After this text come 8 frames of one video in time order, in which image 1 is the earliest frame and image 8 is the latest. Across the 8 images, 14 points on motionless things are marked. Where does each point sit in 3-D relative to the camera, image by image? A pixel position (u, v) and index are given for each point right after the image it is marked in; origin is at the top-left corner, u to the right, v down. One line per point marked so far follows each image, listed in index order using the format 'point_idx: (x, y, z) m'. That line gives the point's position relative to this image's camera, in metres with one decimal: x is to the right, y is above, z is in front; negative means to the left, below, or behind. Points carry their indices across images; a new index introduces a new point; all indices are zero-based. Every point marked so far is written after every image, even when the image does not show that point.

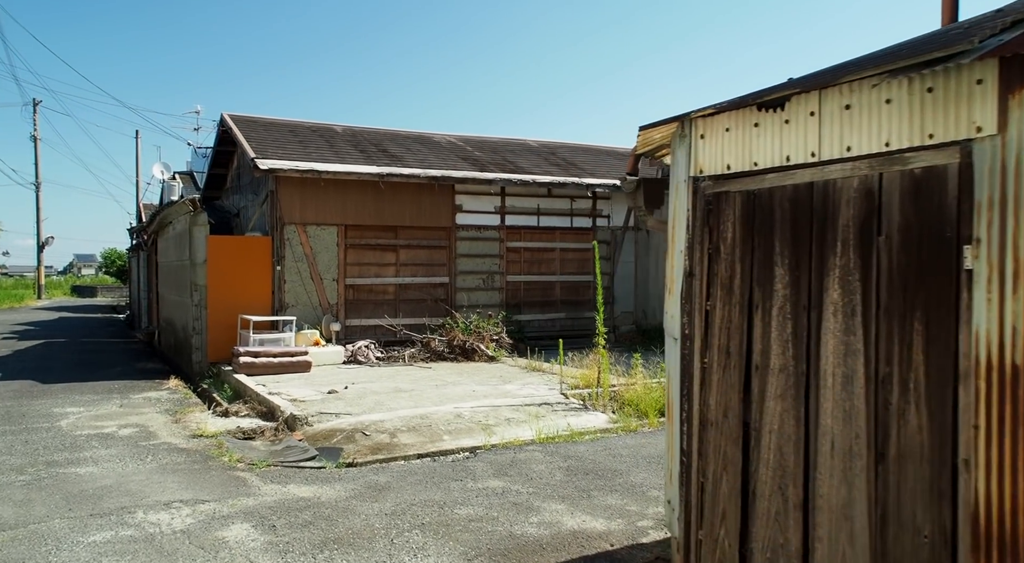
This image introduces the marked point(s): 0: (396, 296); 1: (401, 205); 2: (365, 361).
0: (-1.7, -0.2, +11.5) m
1: (-1.6, +1.1, +11.4) m
2: (-1.9, -1.0, +10.4) m
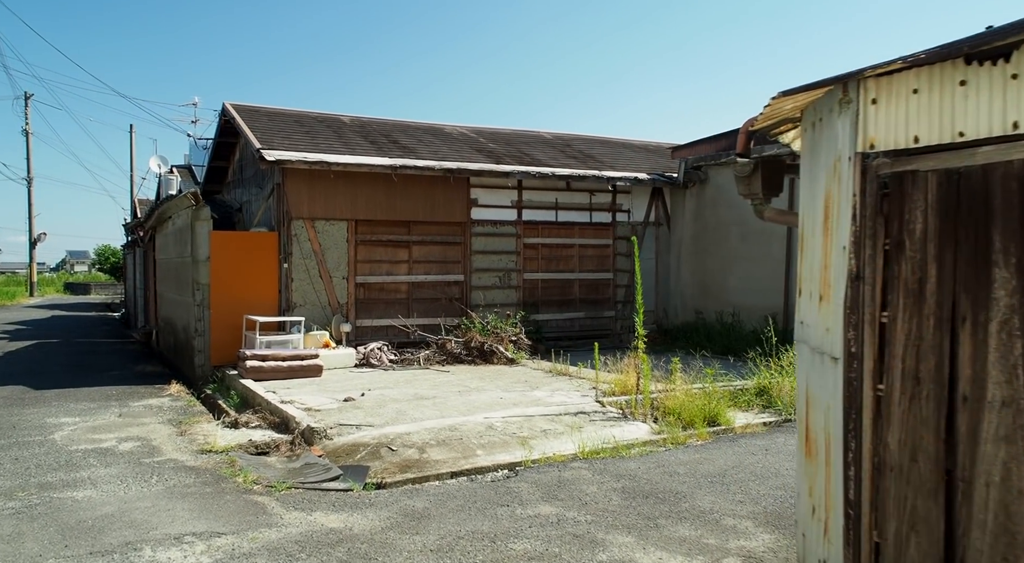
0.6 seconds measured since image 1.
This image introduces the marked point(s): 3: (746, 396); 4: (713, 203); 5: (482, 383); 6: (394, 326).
0: (-1.4, -0.2, +10.9) m
1: (-1.3, +1.1, +10.8) m
2: (-1.6, -1.0, +9.8) m
3: (+2.2, -1.1, +7.6) m
4: (+3.0, +1.2, +12.0) m
5: (-0.3, -1.1, +8.4) m
6: (-1.6, -0.6, +10.8) m
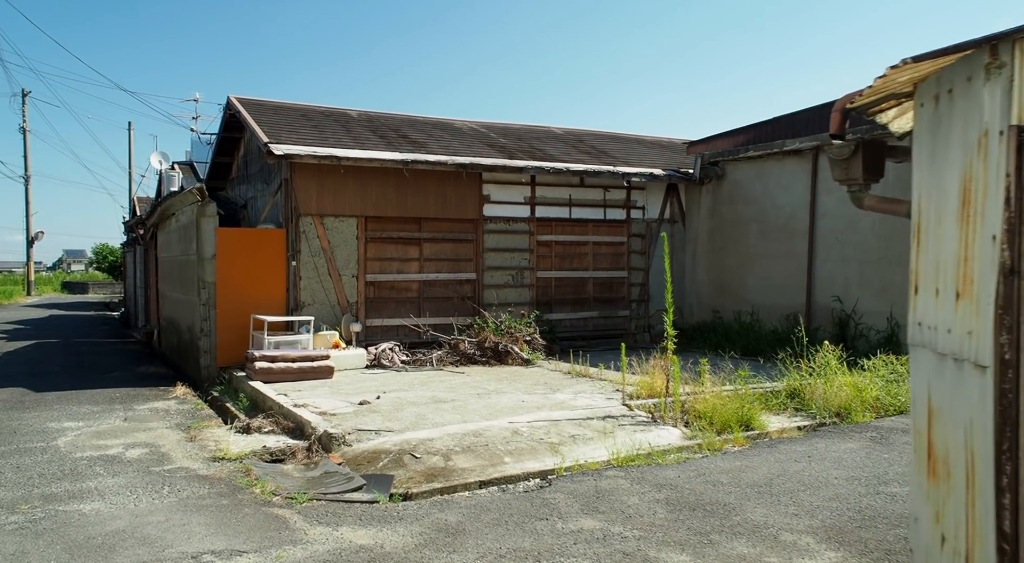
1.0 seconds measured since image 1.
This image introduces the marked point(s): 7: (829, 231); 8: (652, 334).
0: (-1.2, -0.2, +10.6) m
1: (-1.1, +1.1, +10.5) m
2: (-1.4, -1.0, +9.5) m
3: (+2.4, -1.1, +7.3) m
4: (+3.2, +1.2, +11.7) m
5: (-0.1, -1.0, +8.1) m
6: (-1.4, -0.6, +10.5) m
7: (+4.0, +0.6, +10.1) m
8: (+2.1, -0.8, +12.3) m
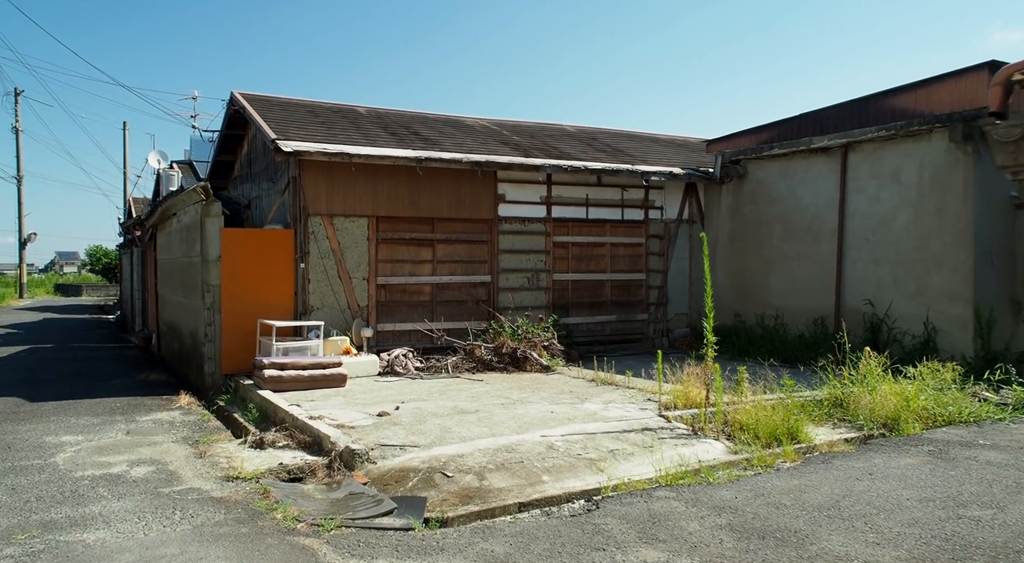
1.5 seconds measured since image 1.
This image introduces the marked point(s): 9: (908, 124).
0: (-1.0, -0.2, +10.2) m
1: (-0.9, +1.1, +10.1) m
2: (-1.2, -1.0, +9.0) m
3: (+2.6, -1.1, +6.9) m
4: (+3.4, +1.2, +11.3) m
5: (+0.1, -1.1, +7.6) m
6: (-1.2, -0.6, +10.1) m
7: (+4.2, +0.6, +9.7) m
8: (+2.3, -0.9, +11.8) m
9: (+4.3, +1.7, +8.8) m
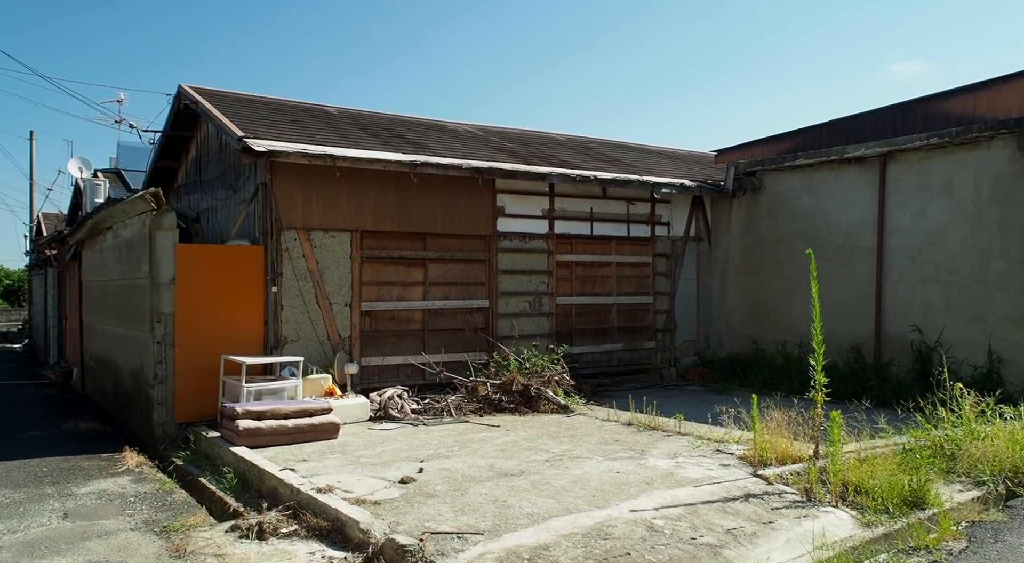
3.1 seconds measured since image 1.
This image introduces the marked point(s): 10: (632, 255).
0: (-0.9, -0.5, +8.7) m
1: (-0.9, +0.8, +8.7) m
2: (-1.0, -1.3, +7.5) m
3: (+3.0, -1.3, +5.8) m
4: (+3.3, +0.9, +10.4) m
5: (+0.4, -1.3, +6.3) m
6: (-1.1, -0.9, +8.6) m
7: (+4.3, +0.4, +8.8) m
8: (+2.2, -1.2, +10.7) m
9: (+4.5, +1.5, +7.9) m
10: (+1.5, +0.3, +10.3) m
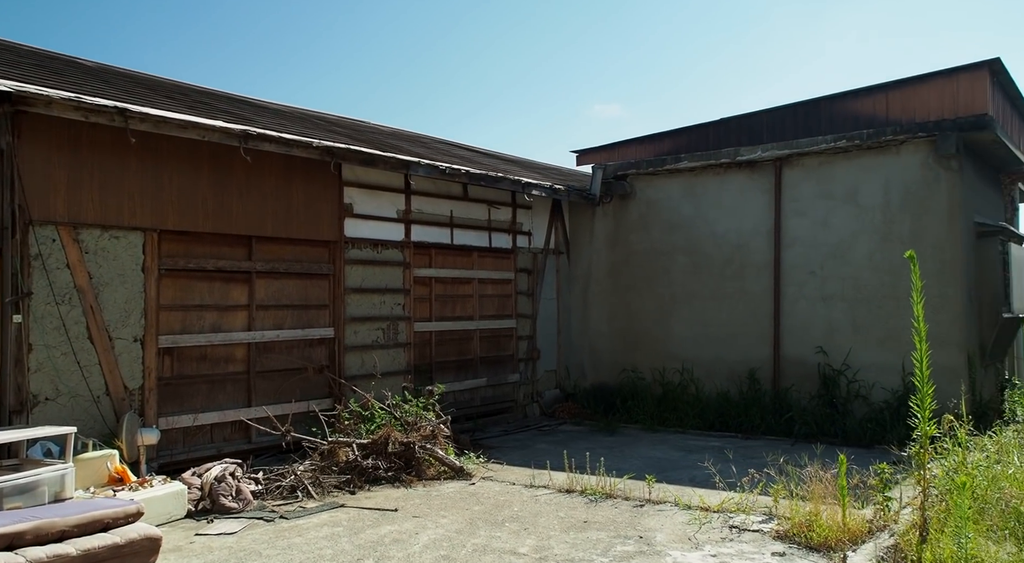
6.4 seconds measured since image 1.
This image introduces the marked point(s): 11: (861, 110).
0: (-2.0, -0.7, +6.2) m
1: (-1.9, +0.7, +6.2) m
2: (-1.7, -1.4, +5.0) m
3: (+2.7, -1.4, +4.7) m
4: (+1.5, +0.7, +9.2) m
5: (+0.1, -1.4, +4.3) m
6: (-2.1, -1.1, +6.0) m
7: (+2.9, +0.2, +8.0) m
8: (+0.3, -1.4, +9.1) m
9: (+3.4, +1.4, +7.3) m
10: (-0.2, +0.1, +8.6) m
11: (+4.2, +2.0, +9.5) m
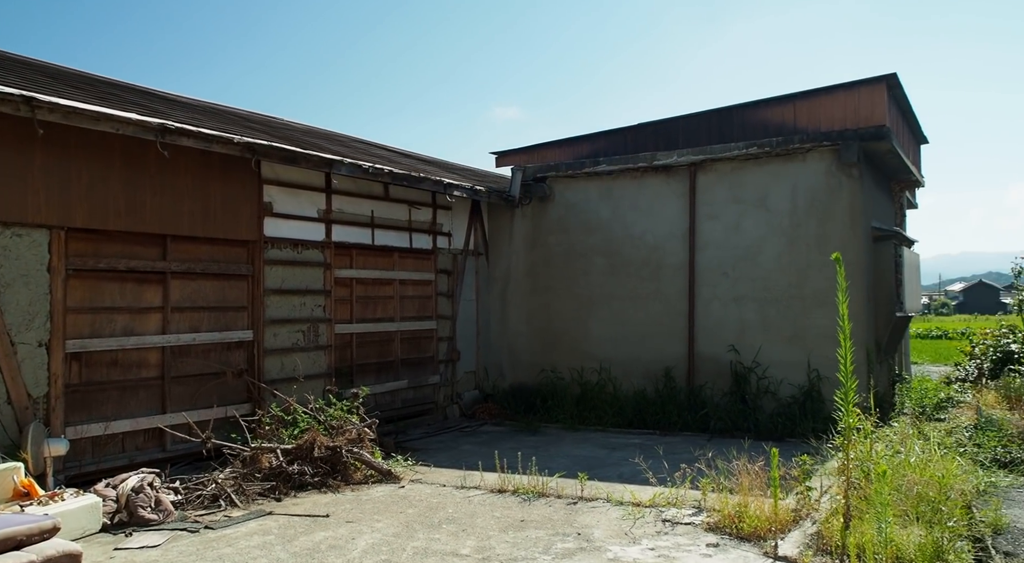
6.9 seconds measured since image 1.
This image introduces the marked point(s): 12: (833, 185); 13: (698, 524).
0: (-2.5, -0.7, +5.9) m
1: (-2.5, +0.6, +6.0) m
2: (-2.1, -1.4, +4.8) m
3: (+2.3, -1.4, +5.0) m
4: (+0.5, +0.6, +9.3) m
5: (-0.3, -1.4, +4.3) m
6: (-2.6, -1.1, +5.7) m
7: (+2.1, +0.2, +8.3) m
8: (-0.6, -1.4, +9.1) m
9: (+2.7, +1.3, +7.7) m
10: (-1.0, +0.1, +8.5) m
11: (+3.2, +2.0, +10.0) m
12: (+3.1, +0.9, +7.7) m
13: (+1.0, -1.4, +4.5) m
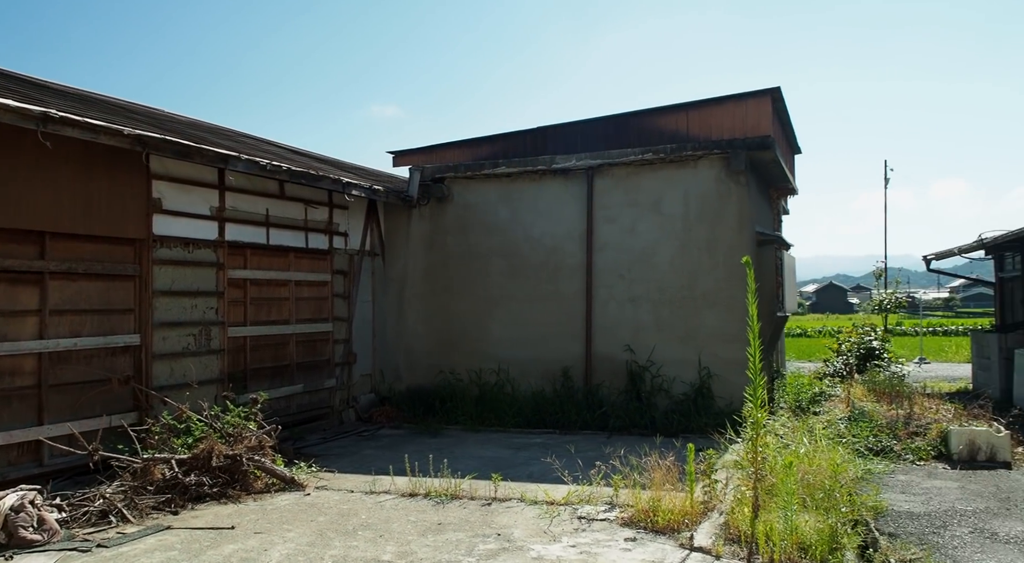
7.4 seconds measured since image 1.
0: (-3.2, -0.7, +5.5) m
1: (-3.1, +0.6, +5.5) m
2: (-2.6, -1.4, +4.4) m
3: (+1.7, -1.4, +5.3) m
4: (-0.6, +0.6, +9.3) m
5: (-0.7, -1.4, +4.2) m
6: (-3.2, -1.1, +5.3) m
7: (+1.1, +0.2, +8.5) m
8: (-1.7, -1.4, +8.9) m
9: (+1.7, +1.3, +8.0) m
10: (-2.1, +0.1, +8.2) m
11: (+1.9, +2.0, +10.3) m
12: (+2.1, +0.9, +8.1) m
13: (+0.6, -1.4, +4.6) m
